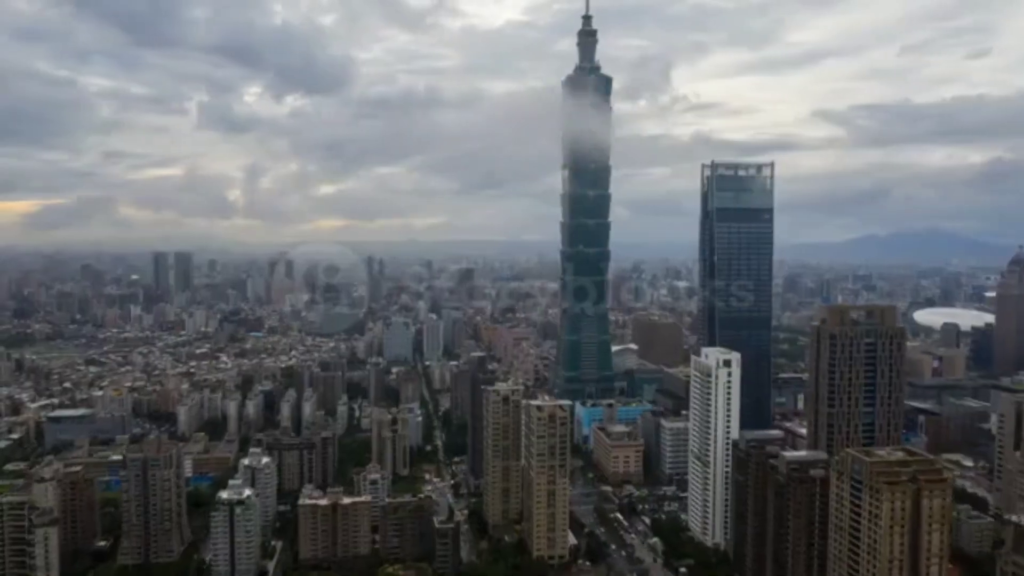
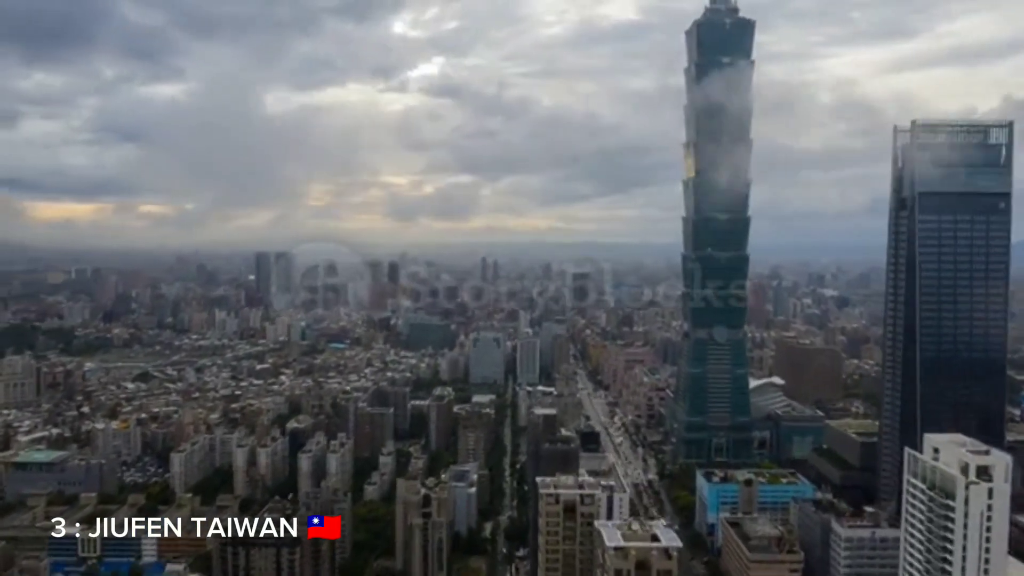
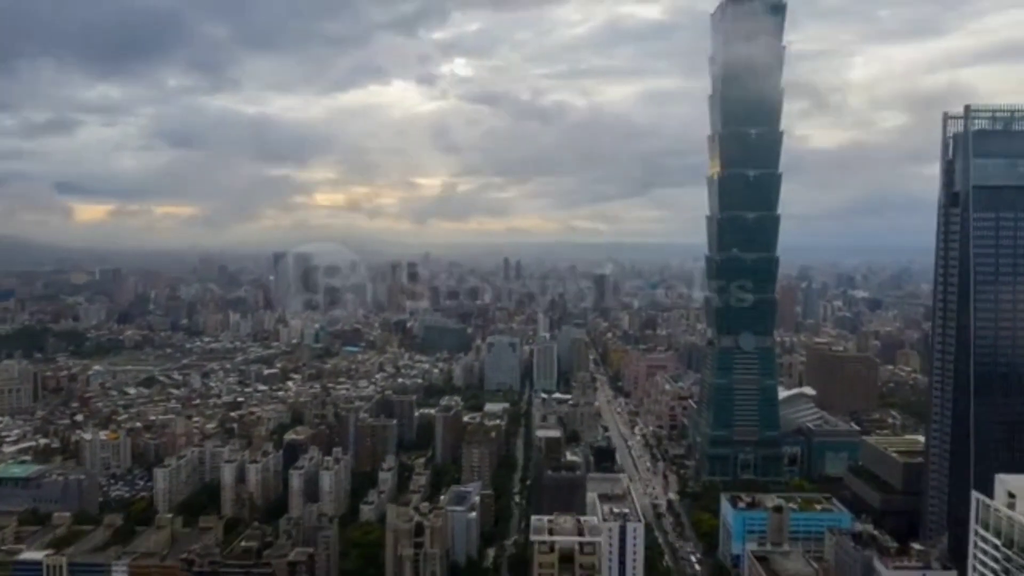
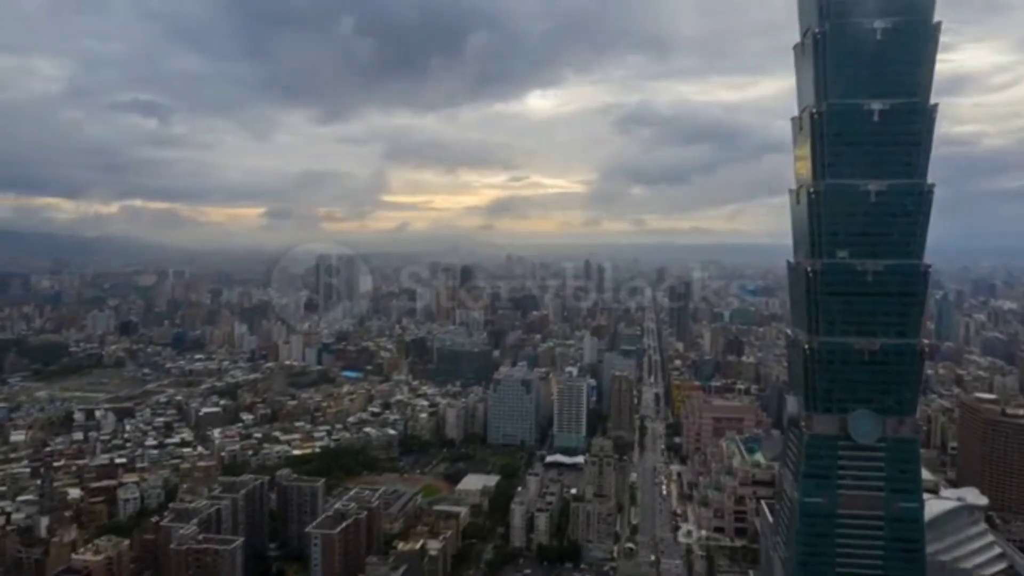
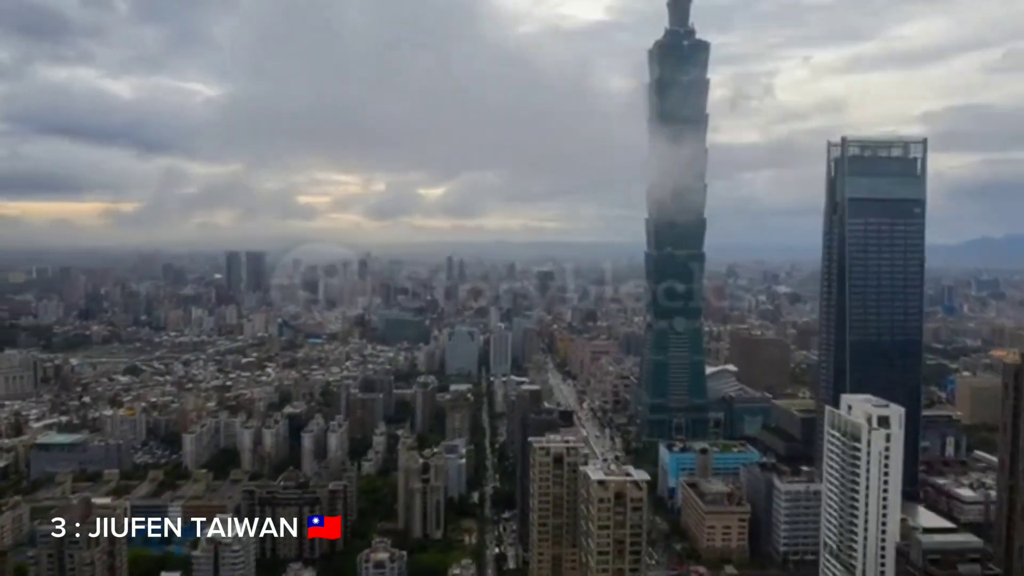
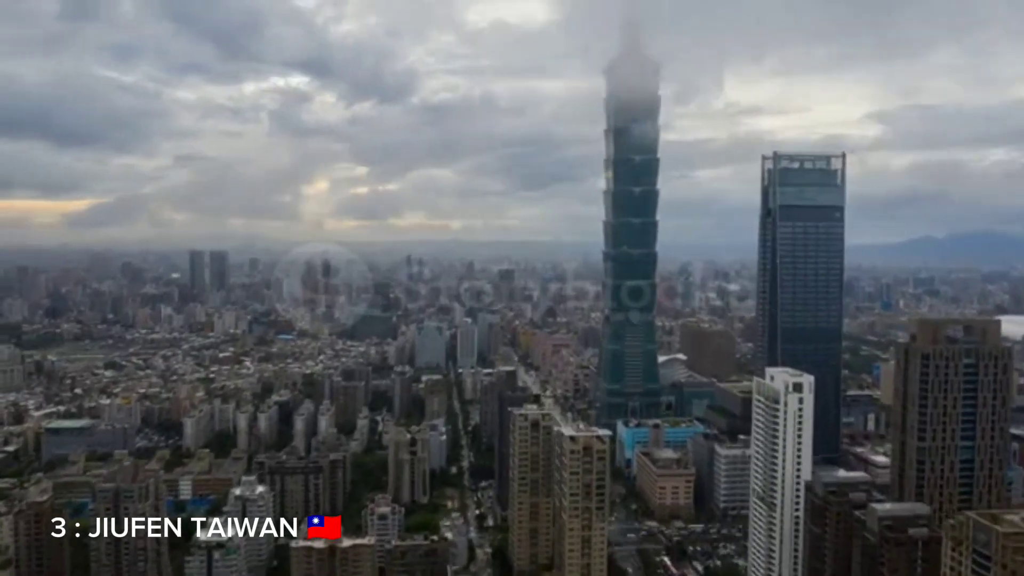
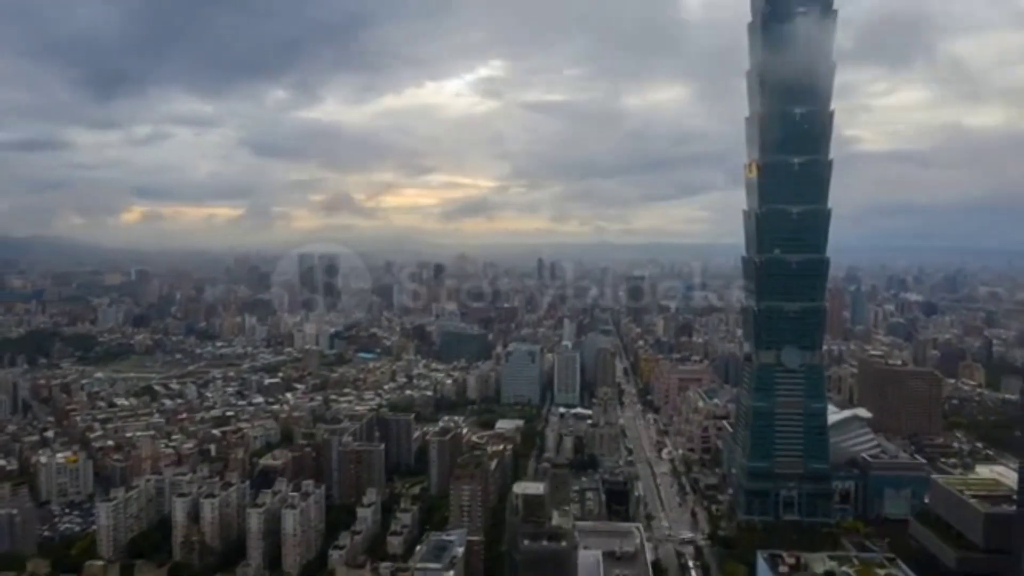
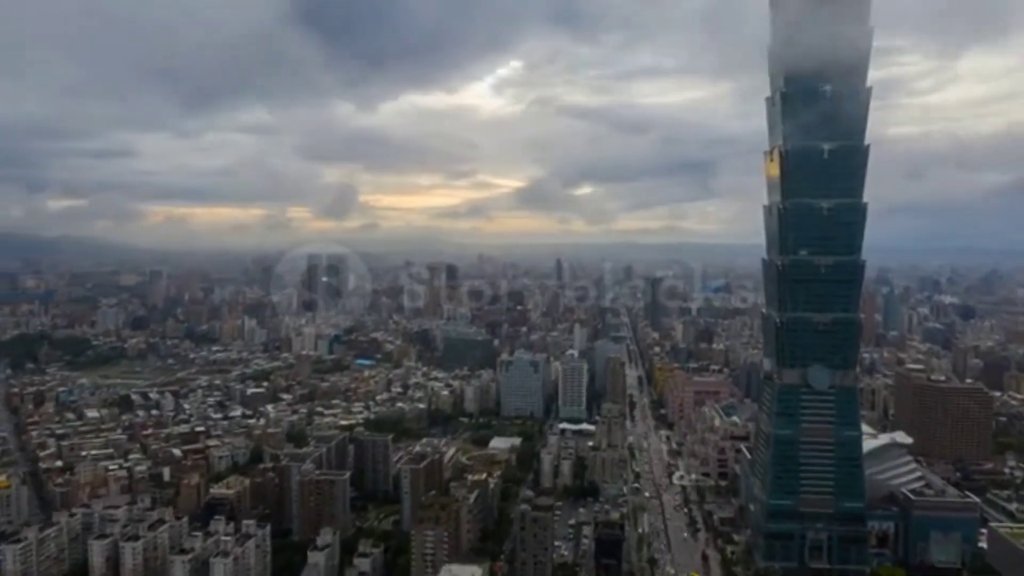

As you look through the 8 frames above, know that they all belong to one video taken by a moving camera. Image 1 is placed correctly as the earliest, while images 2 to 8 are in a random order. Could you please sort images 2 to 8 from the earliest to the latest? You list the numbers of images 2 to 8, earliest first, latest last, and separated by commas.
6, 5, 2, 3, 7, 8, 4
